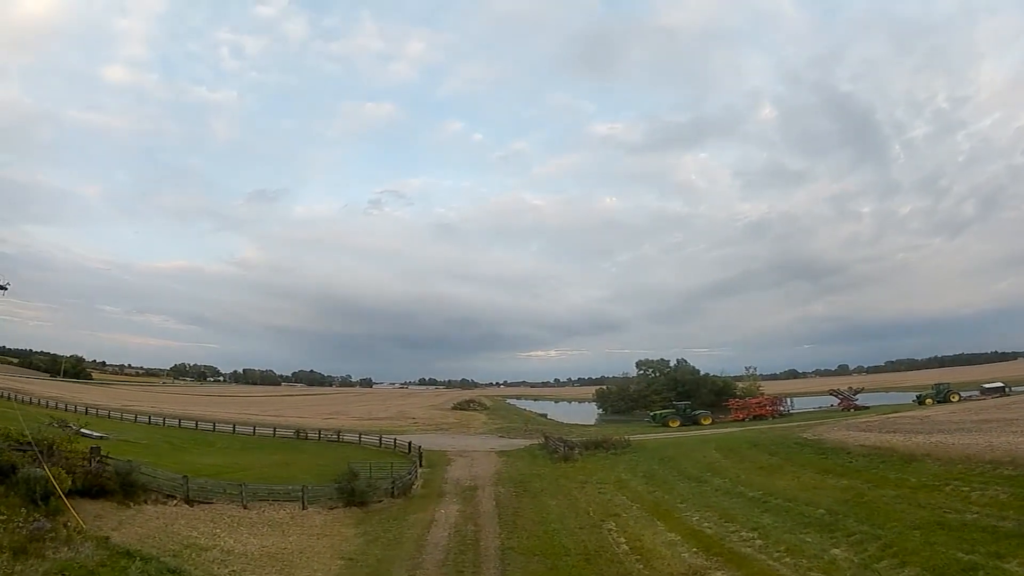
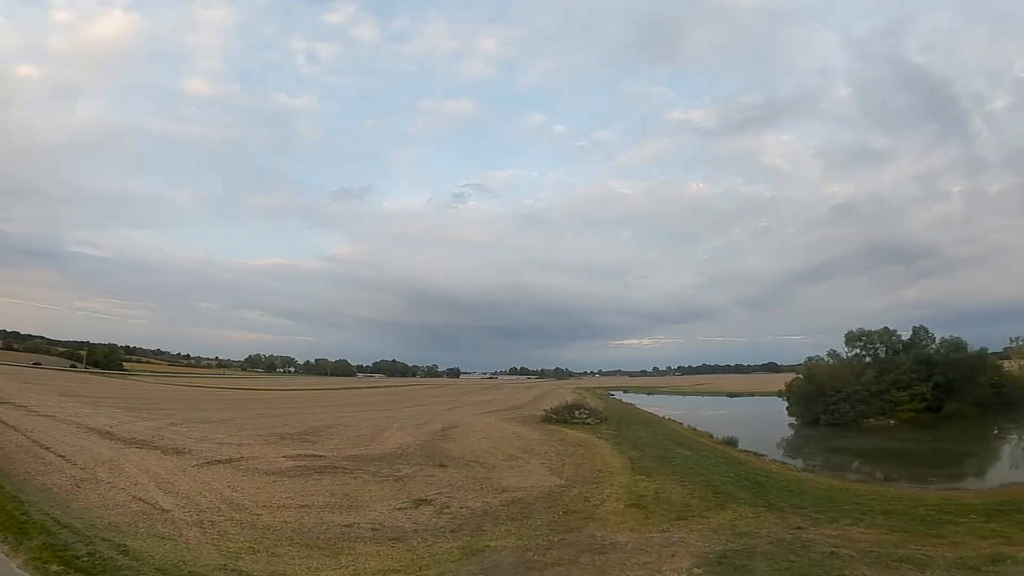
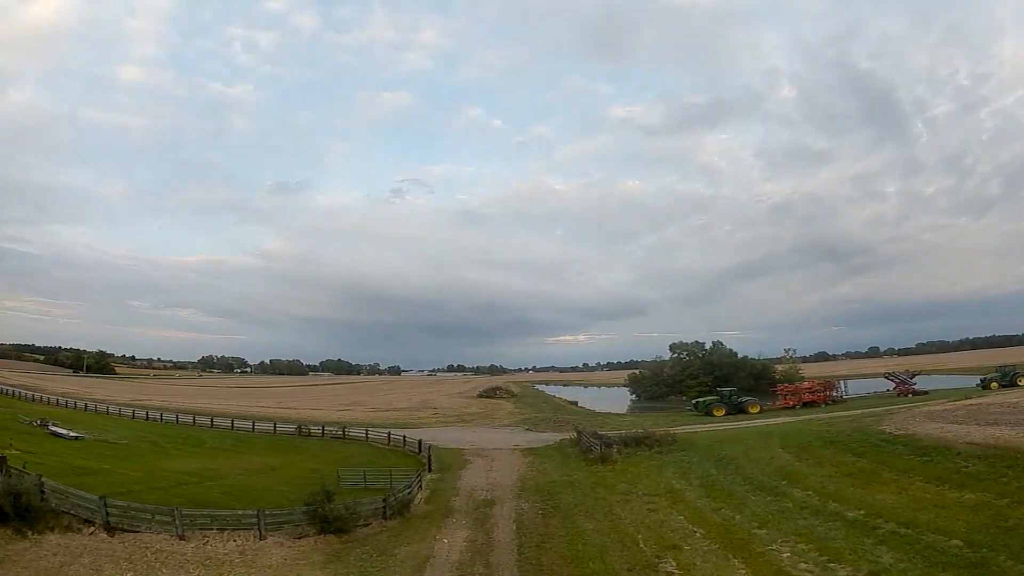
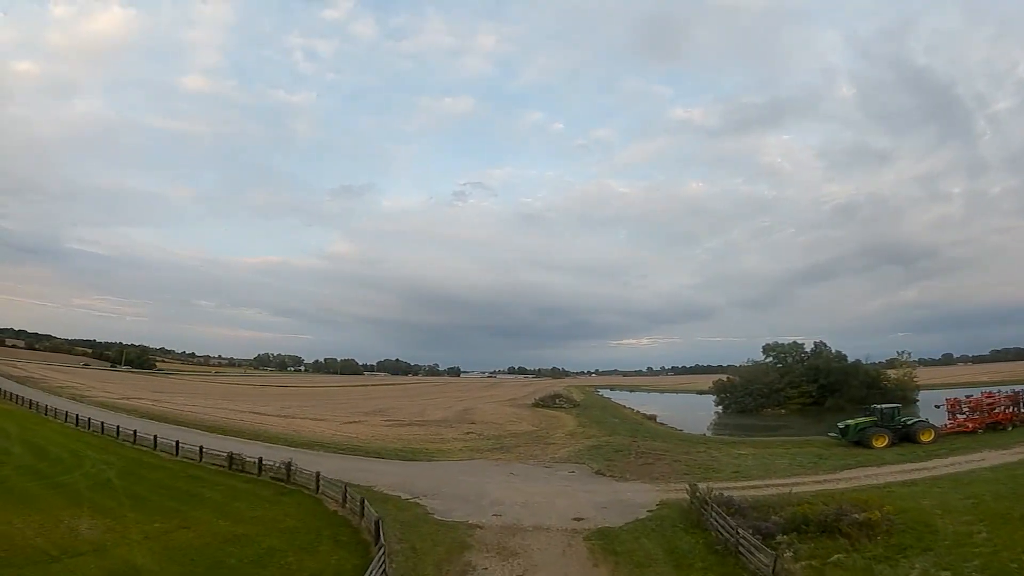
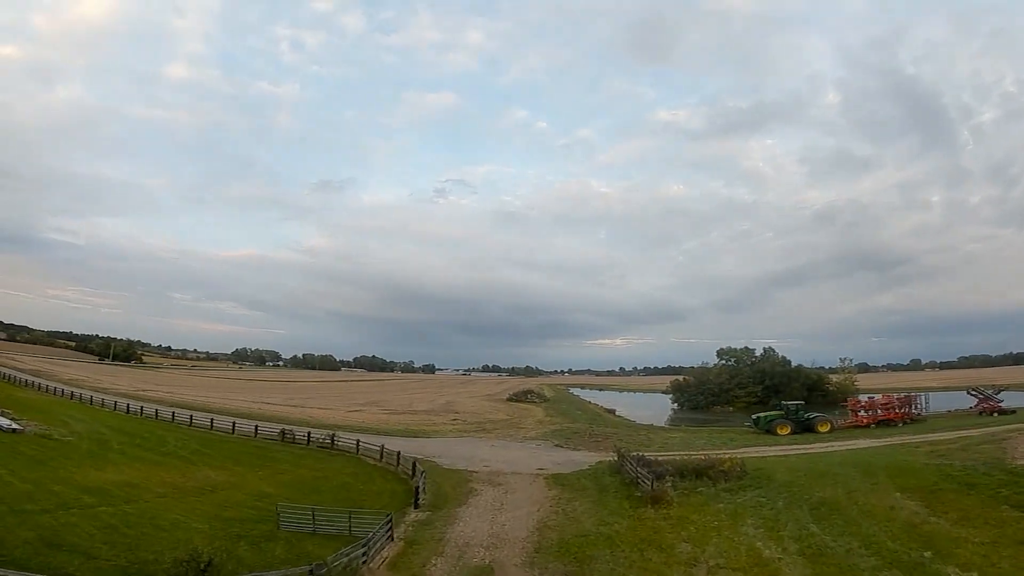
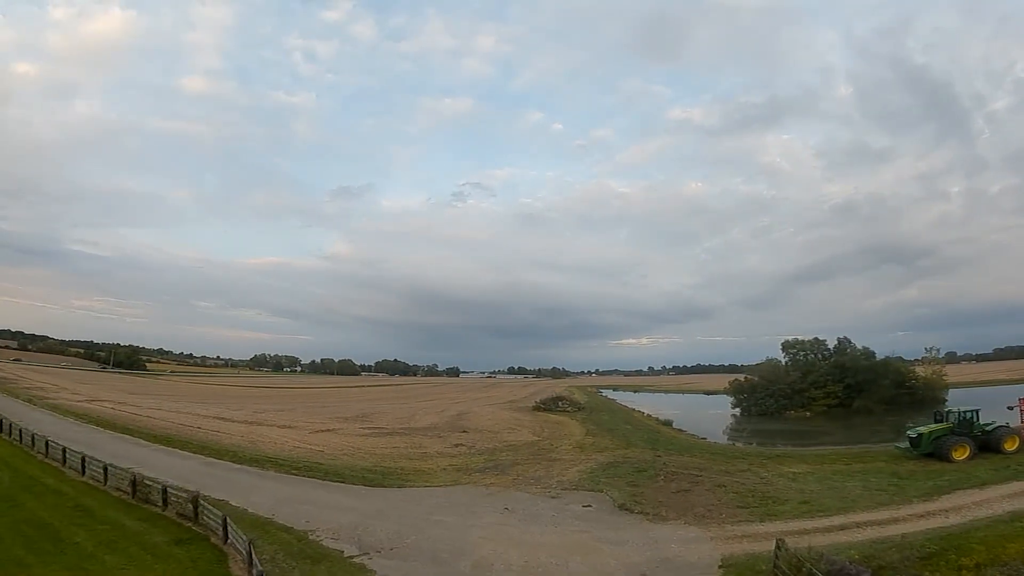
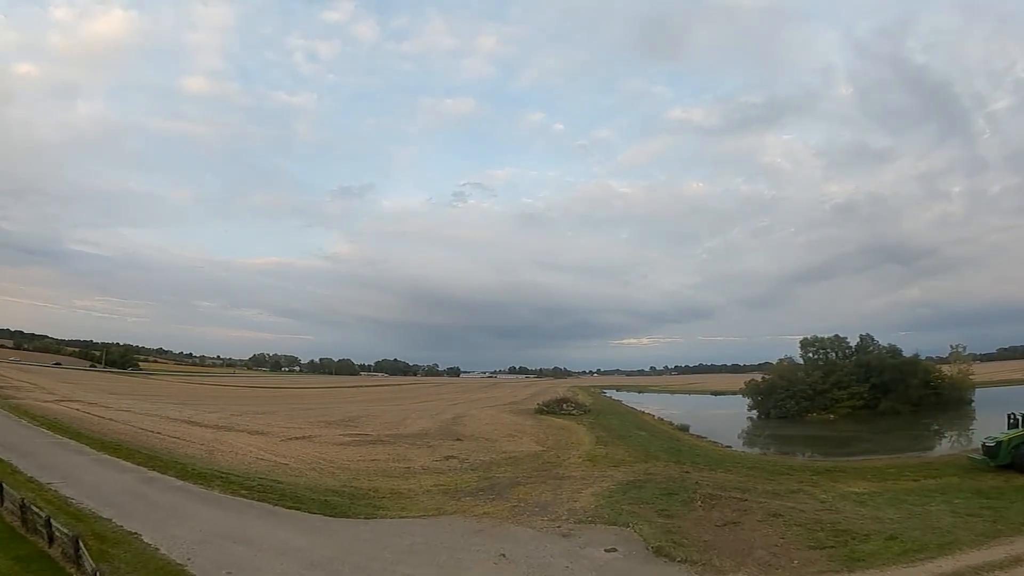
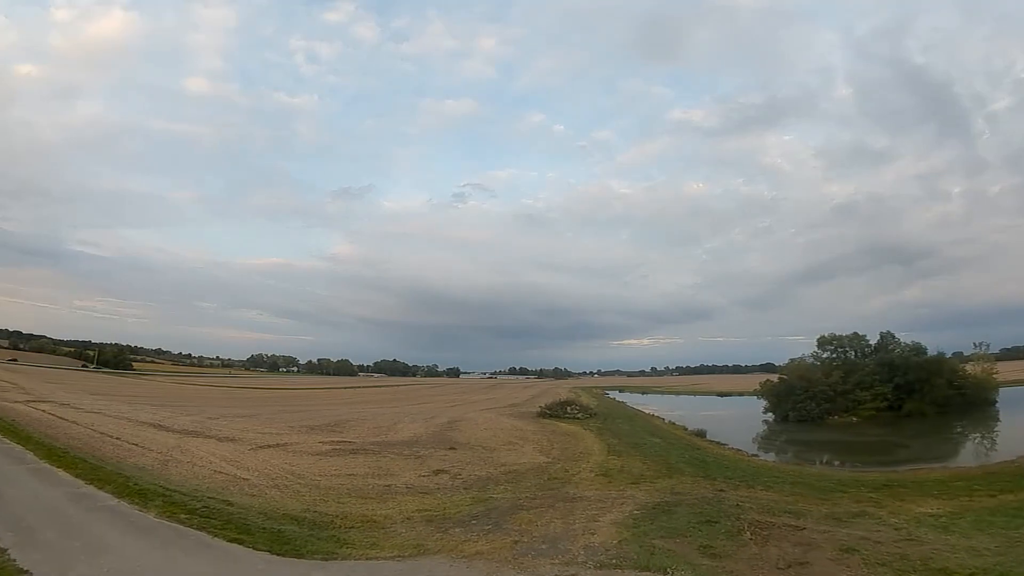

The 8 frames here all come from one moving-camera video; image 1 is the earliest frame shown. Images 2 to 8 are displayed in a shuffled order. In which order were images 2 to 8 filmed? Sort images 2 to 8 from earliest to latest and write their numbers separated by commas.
3, 5, 4, 6, 7, 8, 2
